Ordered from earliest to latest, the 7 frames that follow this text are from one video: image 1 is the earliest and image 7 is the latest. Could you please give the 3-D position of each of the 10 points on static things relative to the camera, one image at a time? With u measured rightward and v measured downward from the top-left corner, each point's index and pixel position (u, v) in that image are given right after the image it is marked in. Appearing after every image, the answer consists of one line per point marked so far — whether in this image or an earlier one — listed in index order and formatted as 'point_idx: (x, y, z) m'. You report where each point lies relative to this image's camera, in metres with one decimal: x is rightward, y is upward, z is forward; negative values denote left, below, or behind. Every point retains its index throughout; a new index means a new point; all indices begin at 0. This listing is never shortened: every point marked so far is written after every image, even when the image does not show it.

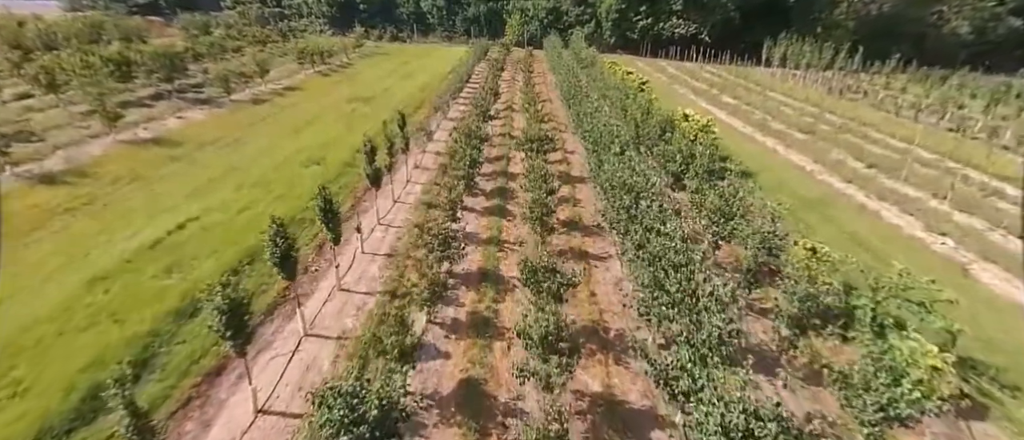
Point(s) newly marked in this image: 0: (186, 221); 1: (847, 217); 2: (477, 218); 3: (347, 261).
0: (-11.0, -0.1, +15.2) m
1: (+14.5, +0.1, +19.8) m
2: (-1.4, +0.1, +18.1) m
3: (-5.1, -1.3, +14.2) m
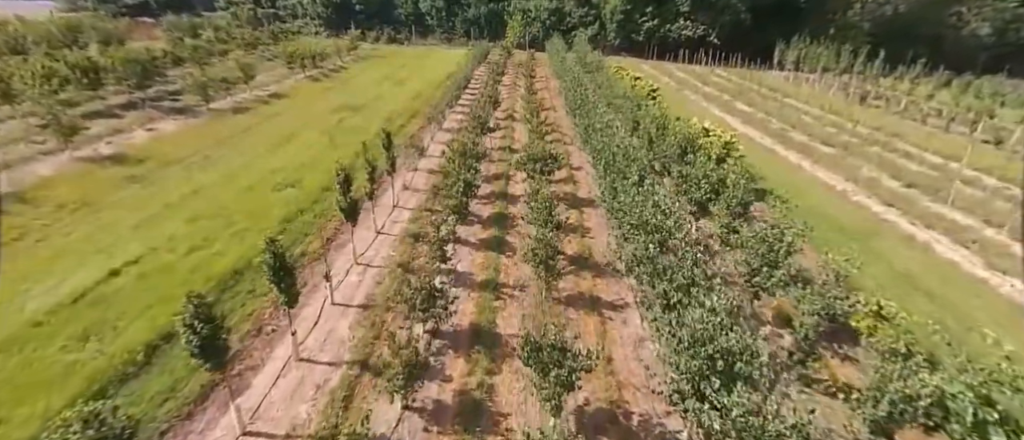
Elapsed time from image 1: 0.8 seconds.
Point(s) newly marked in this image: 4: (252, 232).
0: (-11.0, -1.3, +12.8) m
1: (+14.5, -1.1, +17.4) m
2: (-1.4, -1.2, +15.7) m
3: (-5.2, -2.5, +11.8) m
4: (-8.6, -0.4, +15.0) m
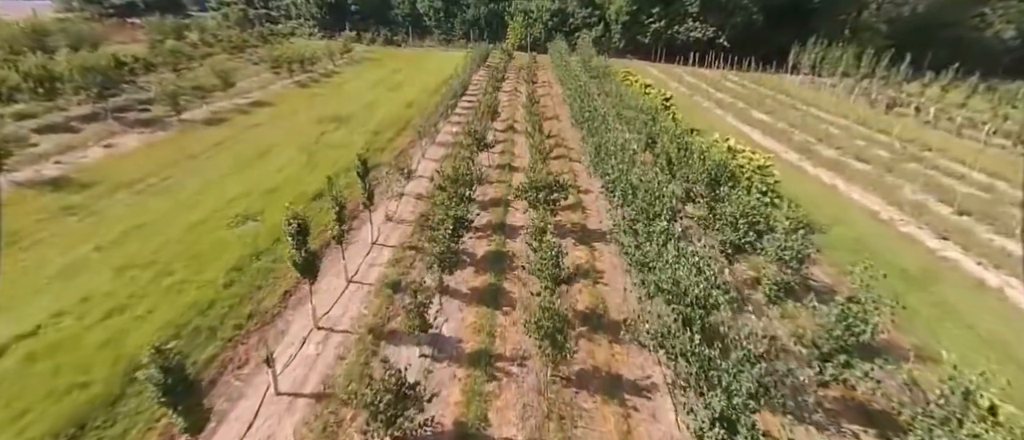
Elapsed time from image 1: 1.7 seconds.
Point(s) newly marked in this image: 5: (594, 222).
0: (-11.1, -2.6, +10.1) m
1: (+14.5, -2.6, +14.5) m
2: (-1.4, -2.6, +12.9) m
3: (-5.3, -3.9, +9.0) m
4: (-8.6, -1.8, +12.2) m
5: (+3.4, -0.1, +18.7) m
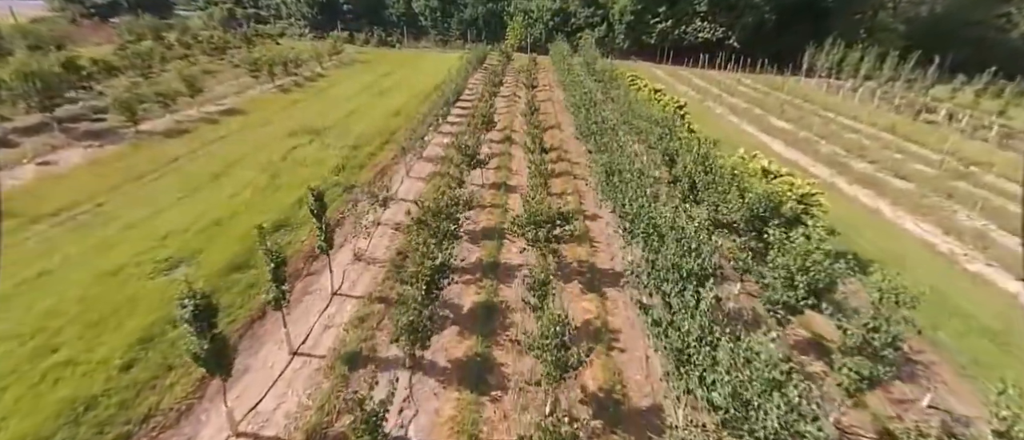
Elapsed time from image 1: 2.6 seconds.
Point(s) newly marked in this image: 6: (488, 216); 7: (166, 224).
0: (-11.3, -3.9, +7.1) m
1: (+14.3, -3.8, +11.5) m
2: (-1.6, -3.8, +9.8) m
3: (-5.5, -5.1, +6.0) m
4: (-8.9, -3.1, +9.2) m
5: (+3.2, -1.4, +15.7) m
6: (-1.0, +0.2, +18.6) m
7: (-11.9, -0.1, +15.5) m
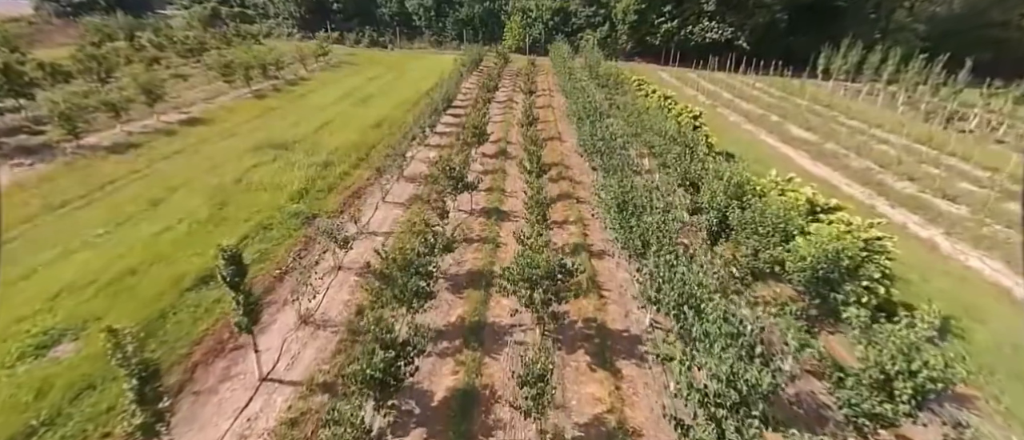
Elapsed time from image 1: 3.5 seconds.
0: (-11.6, -5.2, +3.9) m
1: (+14.0, -5.2, +8.4) m
2: (-1.9, -5.2, +6.7) m
3: (-5.8, -6.5, +2.9) m
4: (-9.1, -4.4, +6.1) m
5: (+2.9, -2.7, +12.6) m
6: (-1.3, -1.1, +15.5) m
7: (-12.2, -1.4, +12.4) m
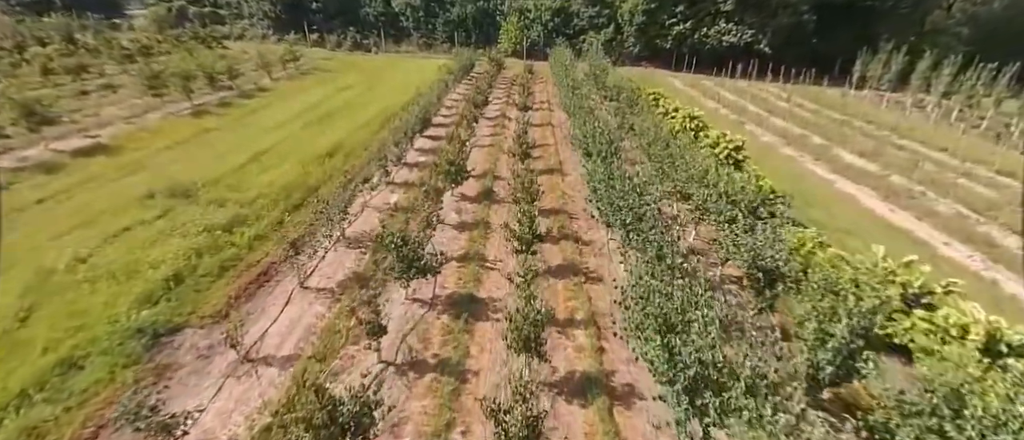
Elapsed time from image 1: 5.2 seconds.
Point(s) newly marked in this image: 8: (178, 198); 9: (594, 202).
0: (-12.2, -7.9, -2.1) m
1: (+13.3, -7.9, +2.3) m
2: (-2.6, -7.8, +0.7) m
3: (-6.4, -9.1, -3.1) m
4: (-9.8, -7.0, +0.1) m
5: (+2.3, -5.4, +6.5) m
6: (-1.9, -3.8, +9.5) m
7: (-12.8, -4.1, +6.4) m
8: (-12.1, +0.7, +16.3) m
9: (+3.2, +0.9, +17.5) m
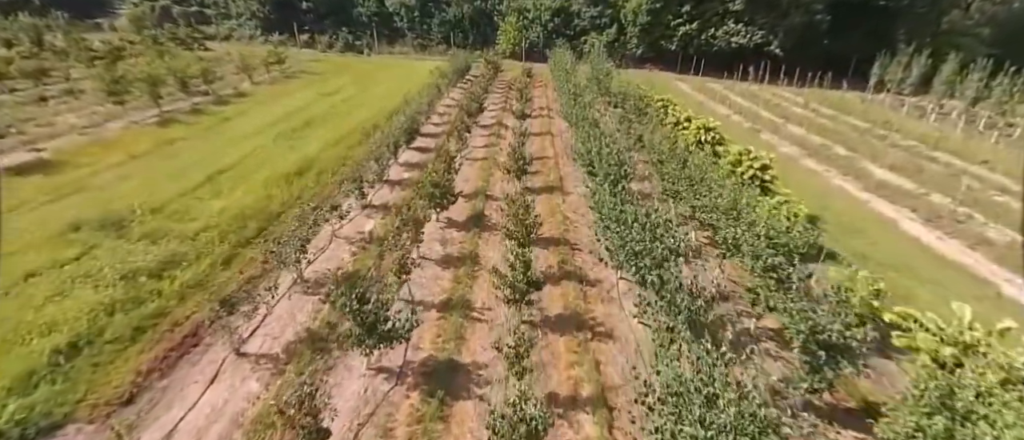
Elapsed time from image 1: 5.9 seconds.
0: (-12.5, -9.0, -4.6) m
1: (+13.1, -9.1, -0.3) m
2: (-2.8, -9.0, -1.9) m
3: (-6.7, -10.2, -5.7) m
4: (-10.1, -8.2, -2.5) m
5: (+2.0, -6.5, +3.9) m
6: (-2.2, -4.9, +6.9) m
7: (-13.0, -5.2, +3.9) m
8: (-12.4, -0.4, +13.7) m
9: (+2.9, -0.2, +15.0) m
